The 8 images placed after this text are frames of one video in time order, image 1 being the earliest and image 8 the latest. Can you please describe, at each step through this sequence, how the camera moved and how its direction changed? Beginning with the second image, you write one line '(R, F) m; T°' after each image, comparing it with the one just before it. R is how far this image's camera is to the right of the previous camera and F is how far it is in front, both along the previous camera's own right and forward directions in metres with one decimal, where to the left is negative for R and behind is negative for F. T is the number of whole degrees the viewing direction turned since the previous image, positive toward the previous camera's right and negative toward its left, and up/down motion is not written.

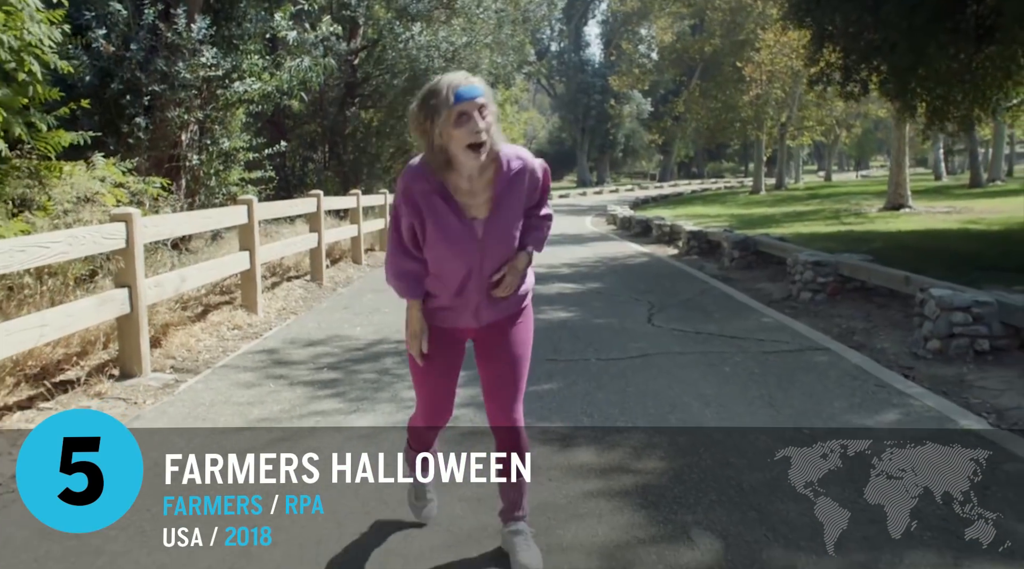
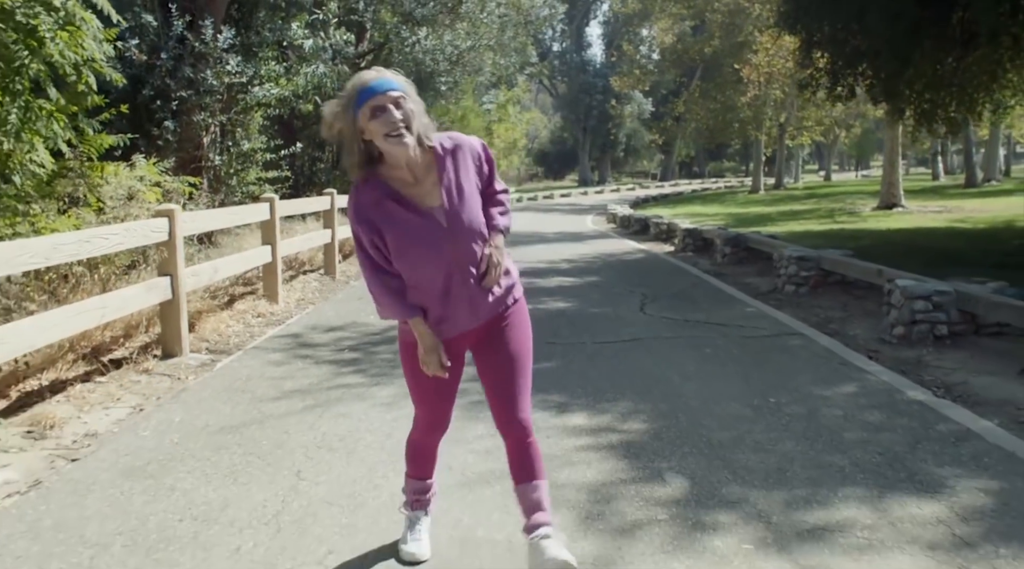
(0.0, -0.7) m; 0°
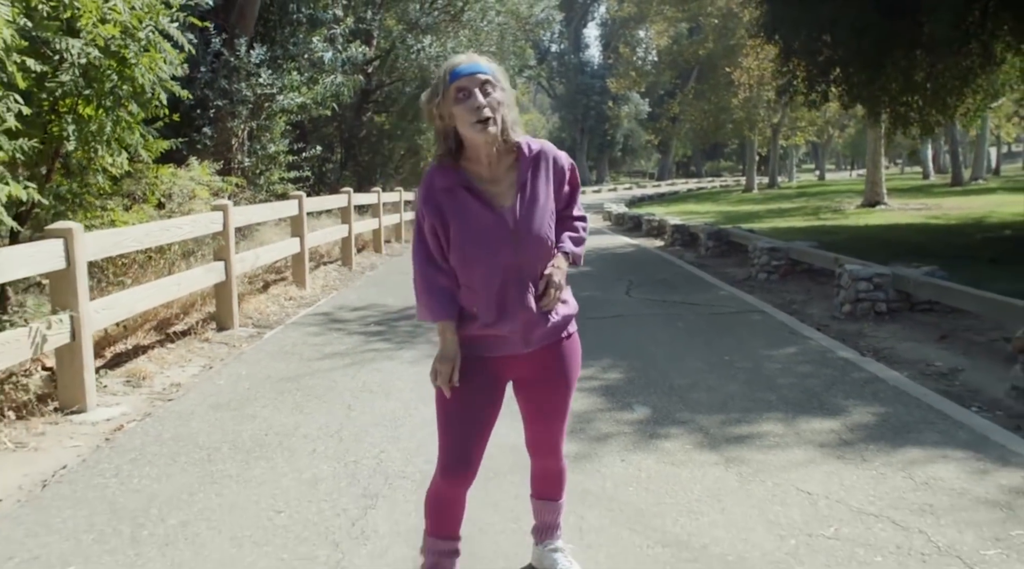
(0.0, -1.3) m; 0°
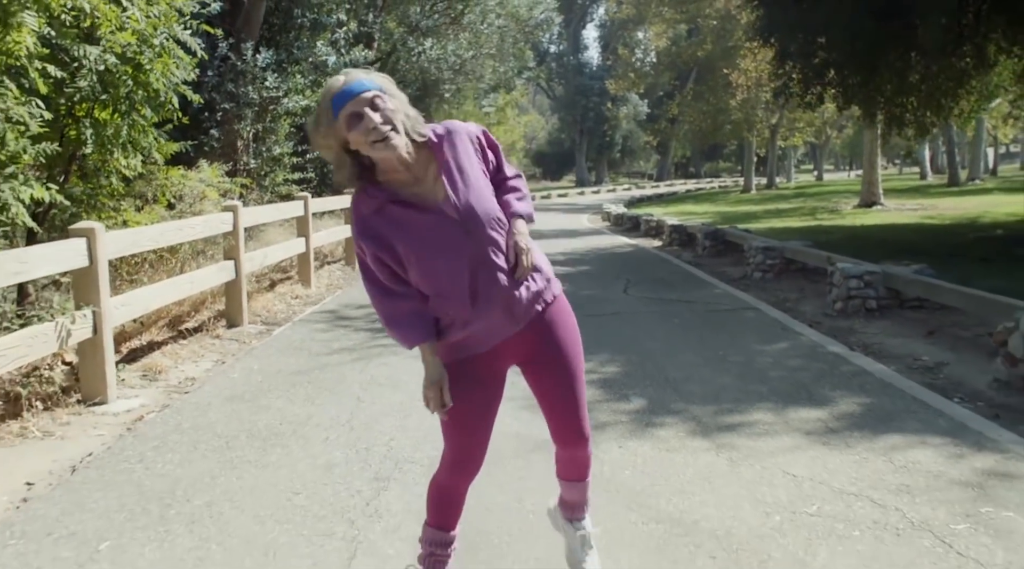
(0.0, -0.3) m; 0°
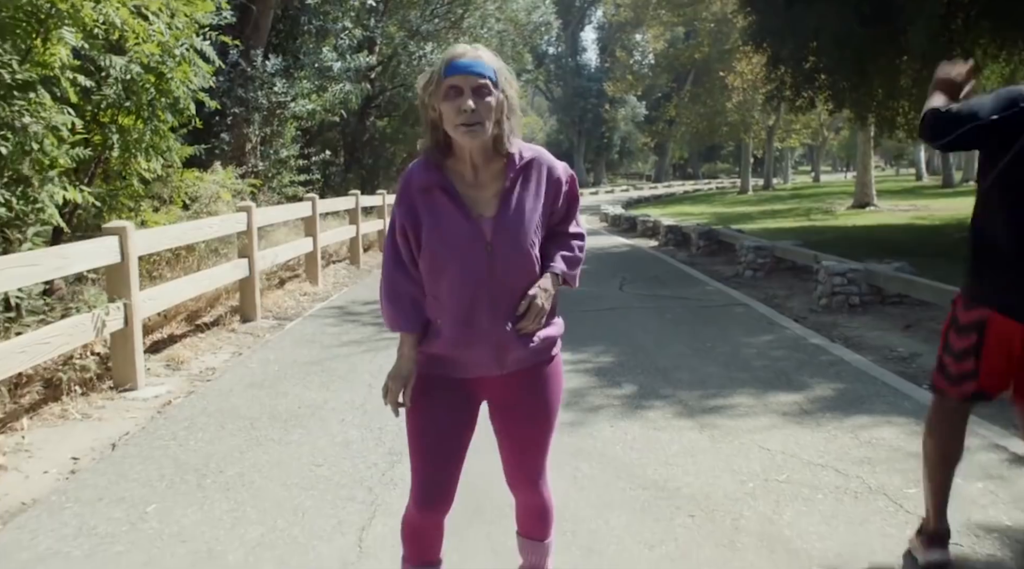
(0.0, -0.5) m; 0°
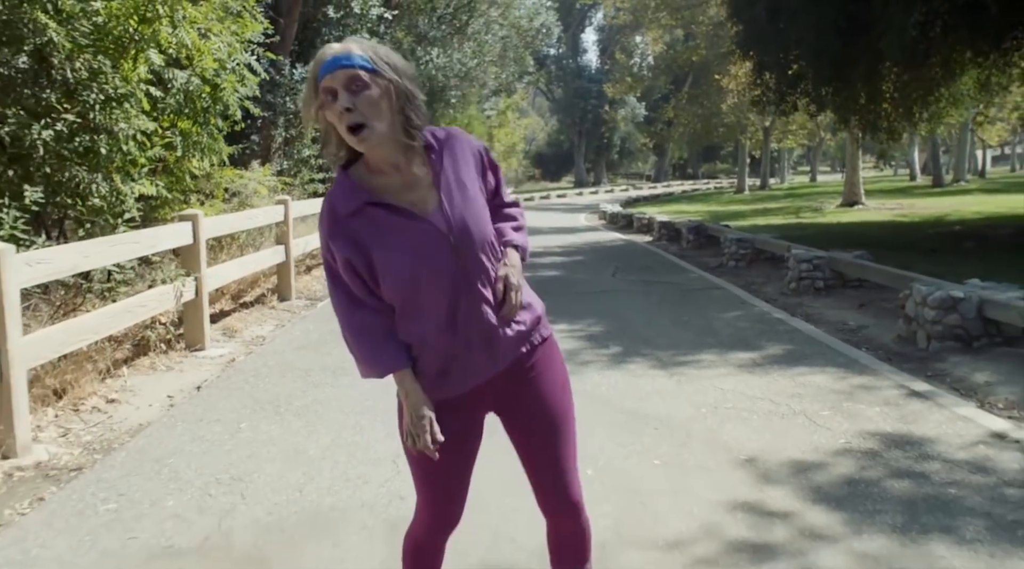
(0.0, -1.3) m; 0°
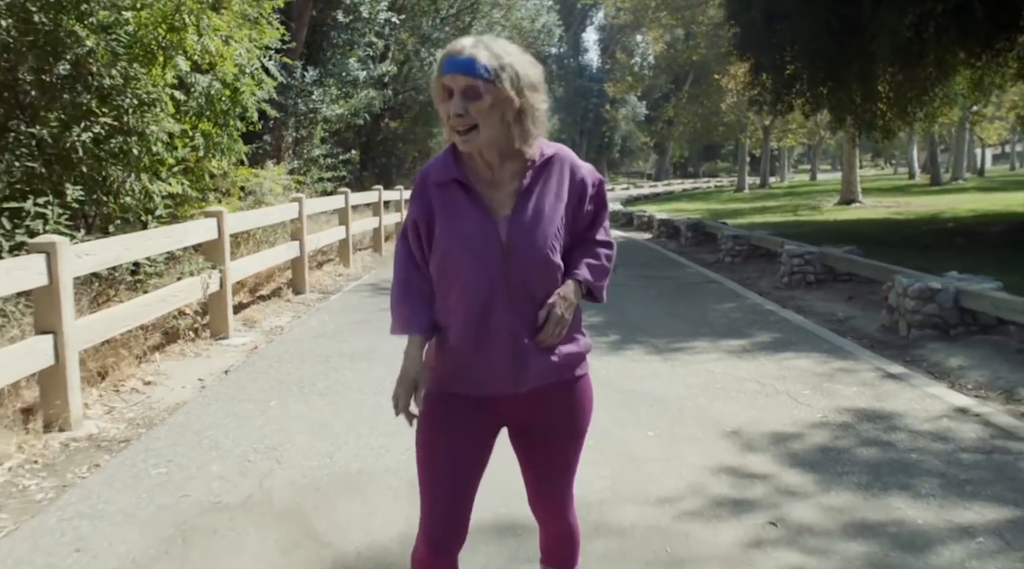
(0.0, -0.5) m; 0°
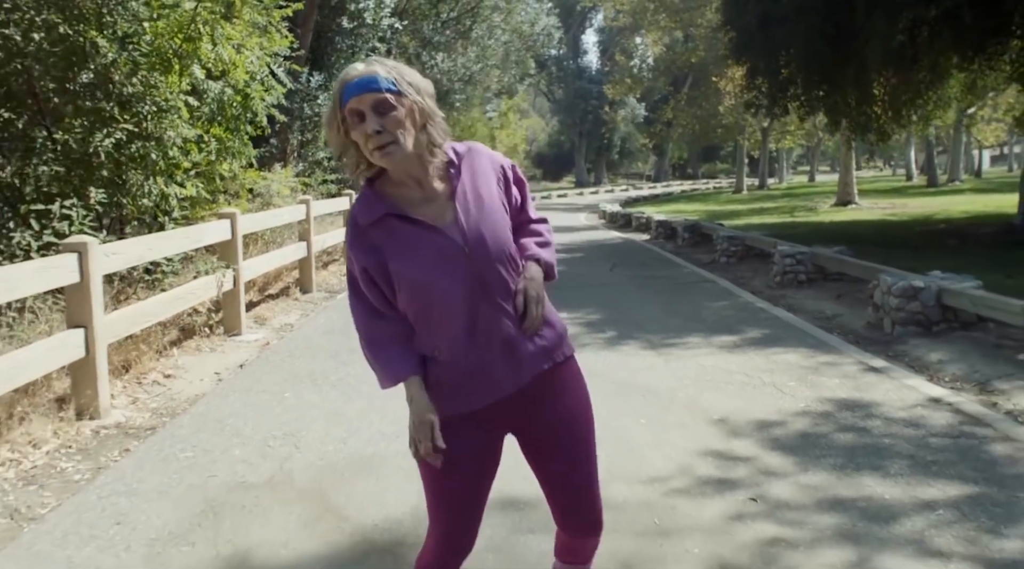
(0.0, -0.4) m; 0°
